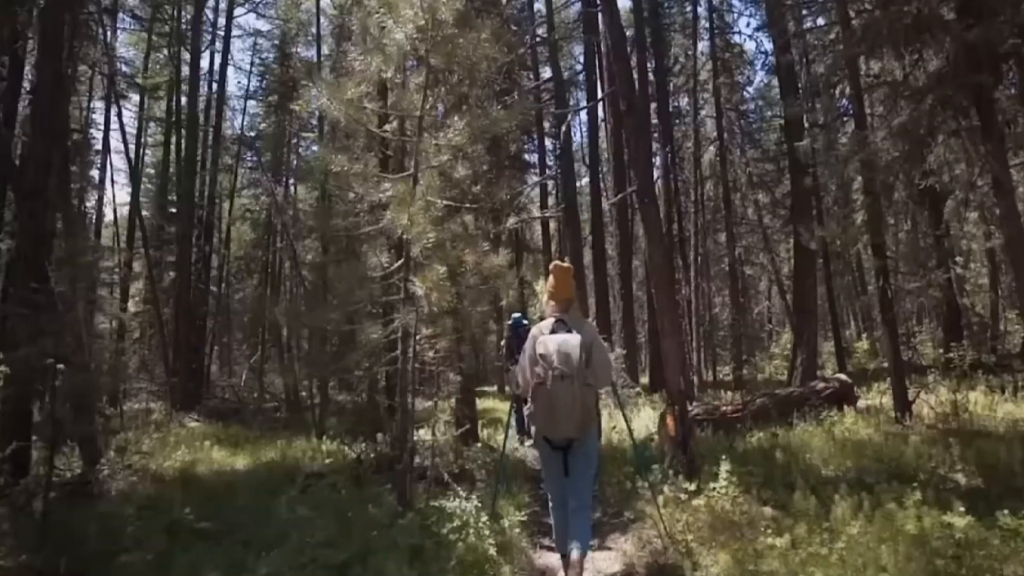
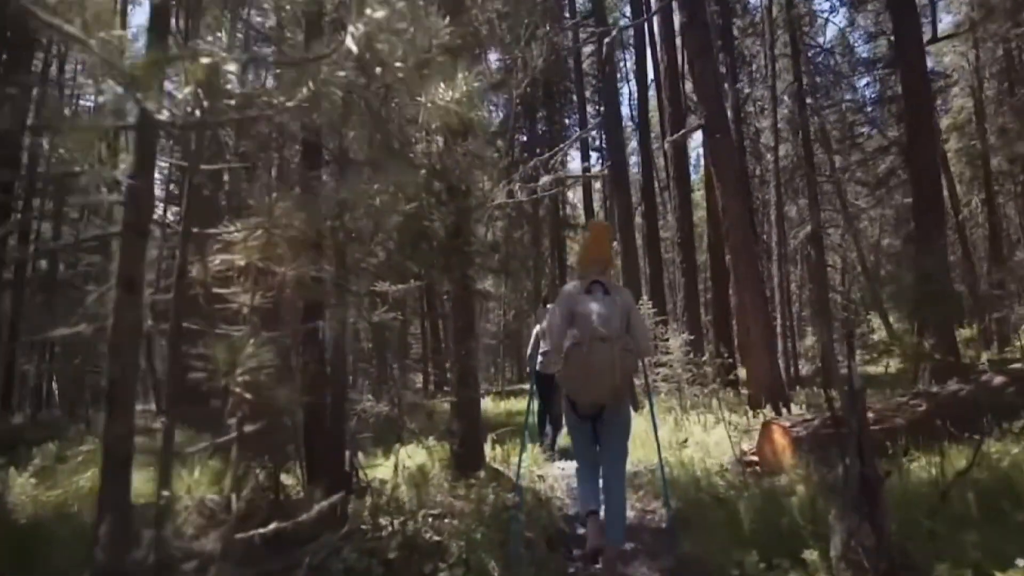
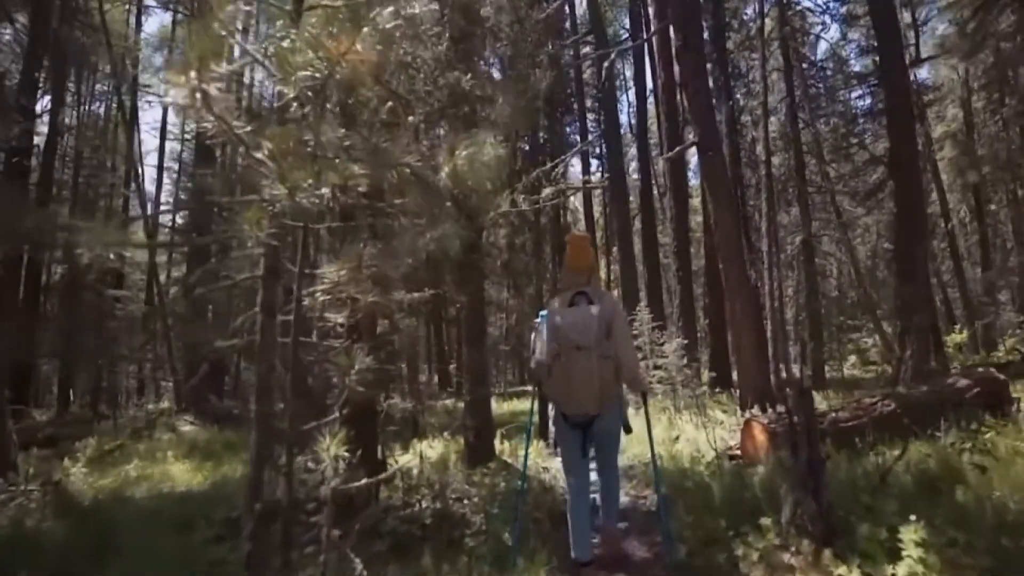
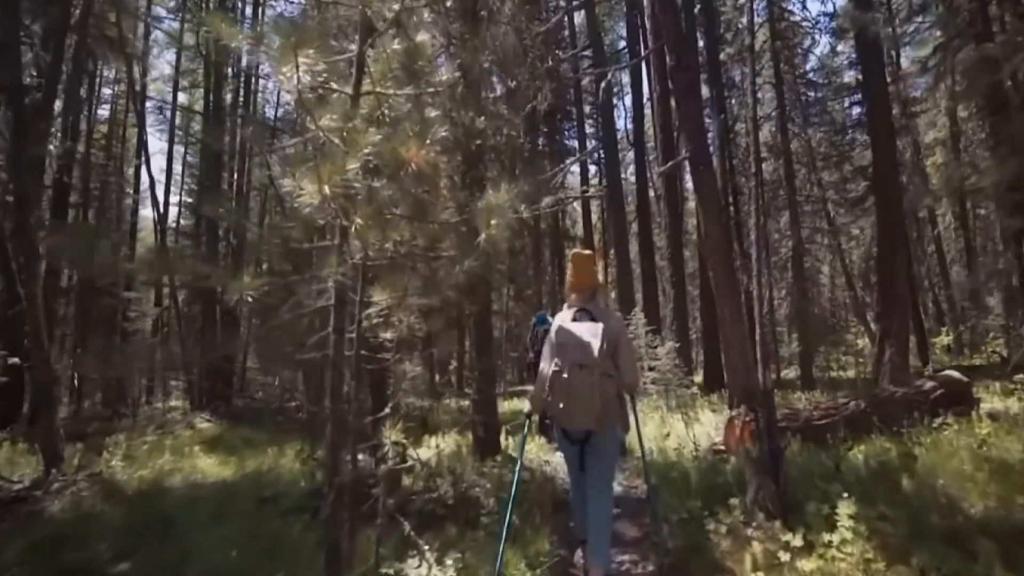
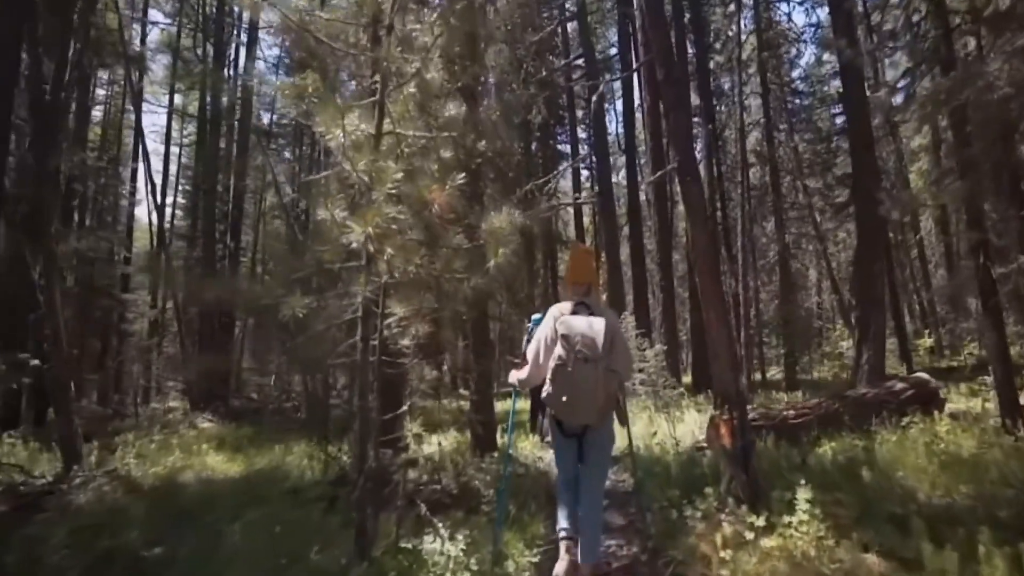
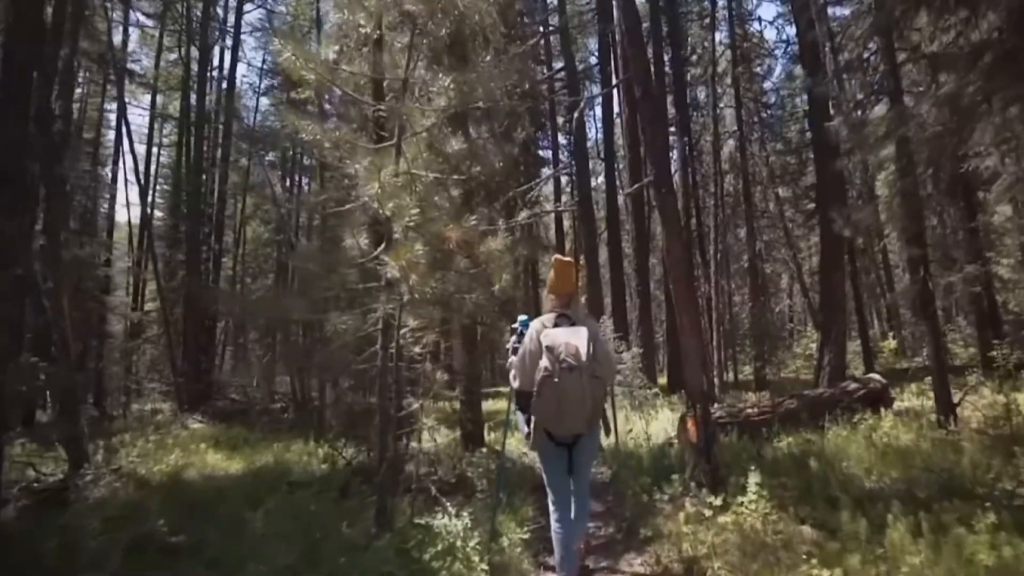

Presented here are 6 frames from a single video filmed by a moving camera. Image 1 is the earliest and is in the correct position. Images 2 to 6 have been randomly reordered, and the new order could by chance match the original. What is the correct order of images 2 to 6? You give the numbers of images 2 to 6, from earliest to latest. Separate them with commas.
6, 5, 4, 3, 2
